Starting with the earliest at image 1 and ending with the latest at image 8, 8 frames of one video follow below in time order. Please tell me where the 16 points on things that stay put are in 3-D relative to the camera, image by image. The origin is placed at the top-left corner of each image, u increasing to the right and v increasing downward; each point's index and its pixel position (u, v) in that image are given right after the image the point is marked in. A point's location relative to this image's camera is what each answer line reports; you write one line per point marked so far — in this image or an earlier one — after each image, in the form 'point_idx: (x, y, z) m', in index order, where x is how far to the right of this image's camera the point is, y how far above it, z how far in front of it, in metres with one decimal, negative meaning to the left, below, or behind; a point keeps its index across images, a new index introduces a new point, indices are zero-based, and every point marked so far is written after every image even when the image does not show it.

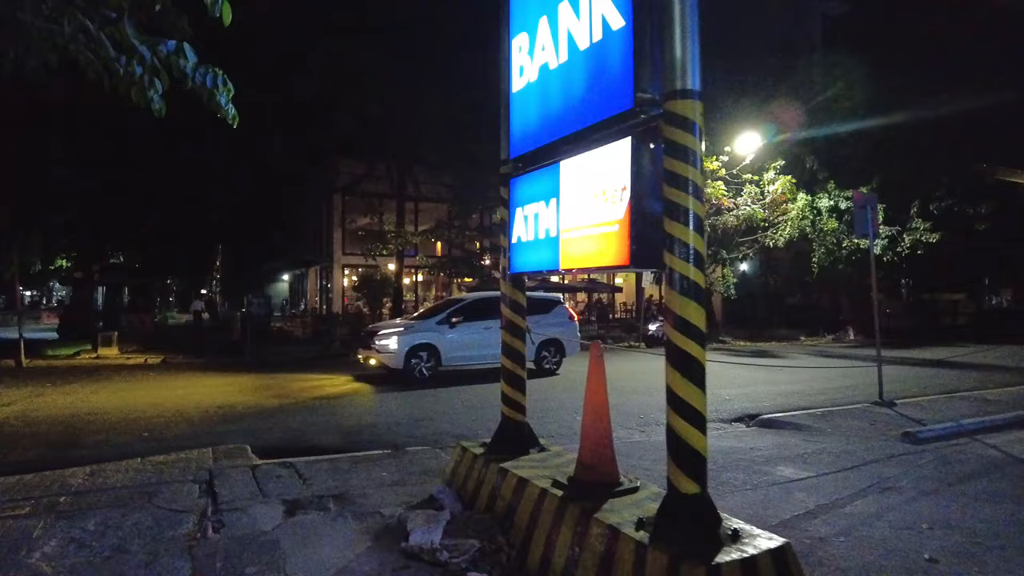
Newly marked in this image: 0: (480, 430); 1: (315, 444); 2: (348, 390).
0: (-0.5, -2.0, +9.2) m
1: (-2.5, -2.0, +8.4) m
2: (-3.1, -2.0, +12.6) m
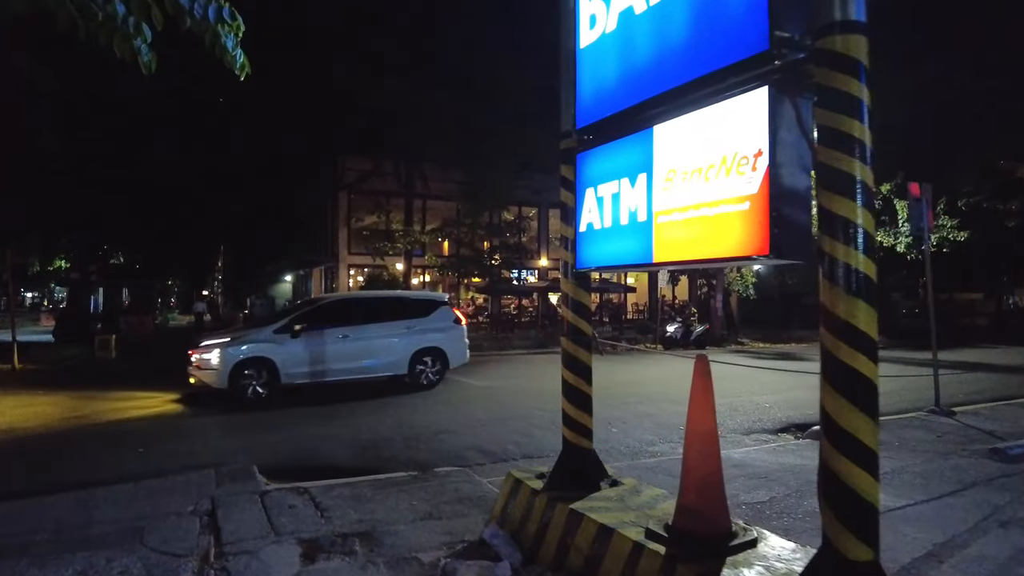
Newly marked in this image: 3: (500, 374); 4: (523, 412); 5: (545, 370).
0: (0.0, -2.0, +8.3) m
1: (-2.1, -2.0, +7.5) m
2: (-2.7, -2.0, +11.7) m
3: (-0.2, -2.1, +16.0) m
4: (+0.3, -2.0, +10.7) m
5: (+0.9, -2.1, +17.2) m
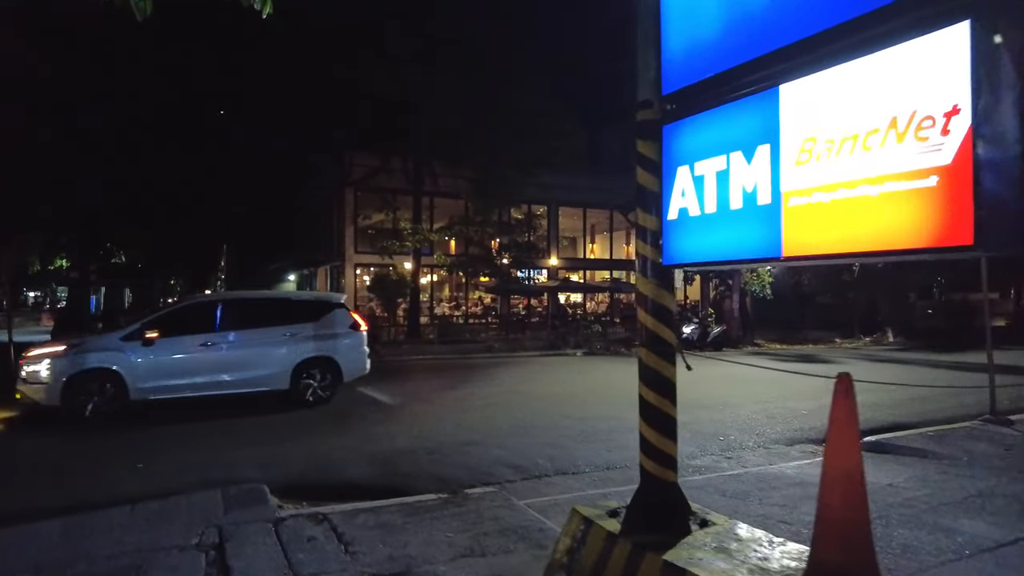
0: (+0.3, -2.0, +7.6) m
1: (-1.7, -2.0, +6.9) m
2: (-2.3, -2.0, +11.0) m
3: (+0.2, -2.1, +15.4) m
4: (+0.6, -2.0, +10.0) m
5: (+1.3, -2.1, +16.5) m
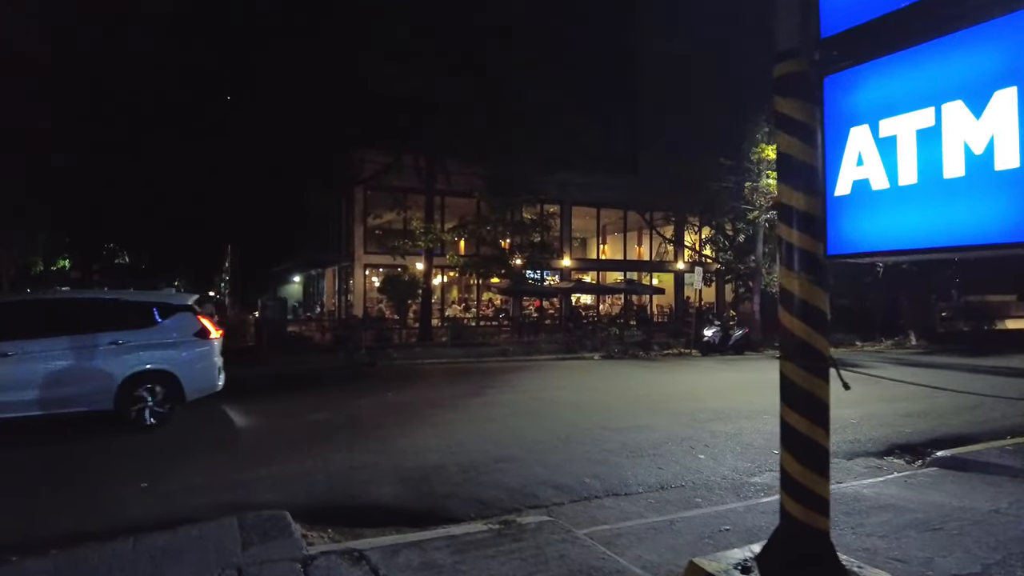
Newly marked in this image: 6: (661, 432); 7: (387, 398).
0: (+0.8, -2.0, +6.9) m
1: (-1.3, -2.0, +6.1) m
2: (-1.8, -2.0, +10.3) m
3: (+0.7, -2.1, +14.6) m
4: (+1.1, -2.0, +9.2) m
5: (+1.8, -2.2, +15.8) m
6: (+2.1, -2.0, +9.2) m
7: (-2.3, -2.0, +12.0) m
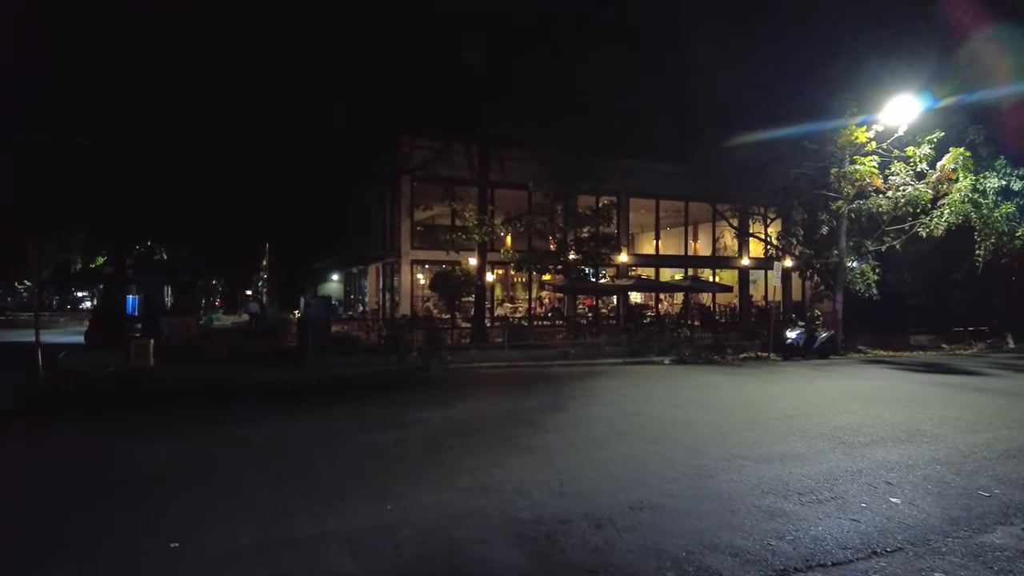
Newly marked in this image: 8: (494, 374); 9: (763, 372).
0: (+1.9, -1.9, +5.0) m
1: (-0.1, -1.9, +4.3) m
2: (-0.5, -1.9, +8.5) m
3: (+2.2, -2.0, +12.7) m
4: (+2.4, -1.9, +7.3) m
5: (+3.4, -2.1, +13.8) m
6: (+3.4, -1.9, +7.3) m
7: (-0.8, -1.9, +10.2) m
8: (-0.4, -2.1, +16.1) m
9: (+6.7, -2.2, +17.4) m
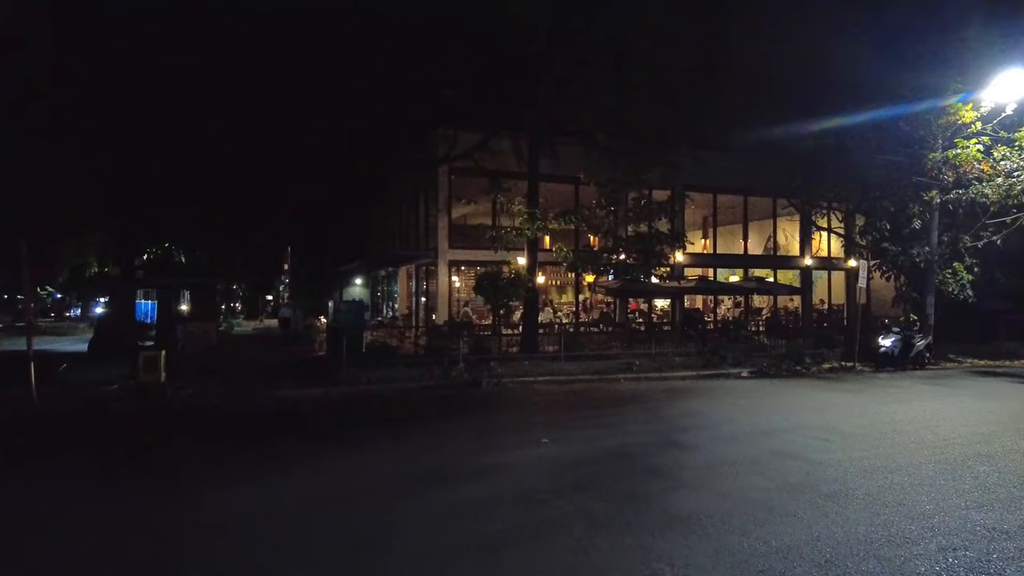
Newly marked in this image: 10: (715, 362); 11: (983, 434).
0: (+3.1, -1.9, +2.6) m
1: (+1.0, -1.8, +2.0) m
2: (+0.7, -1.9, +6.2) m
3: (+3.5, -2.0, +10.3) m
4: (+3.6, -1.9, +4.9) m
5: (+4.7, -2.1, +11.4) m
6: (+4.6, -1.9, +4.8) m
7: (+0.4, -1.9, +7.9) m
8: (+1.0, -2.2, +13.8) m
9: (+8.1, -2.2, +14.9) m
10: (+5.7, -2.0, +18.9) m
11: (+6.5, -2.0, +9.2) m
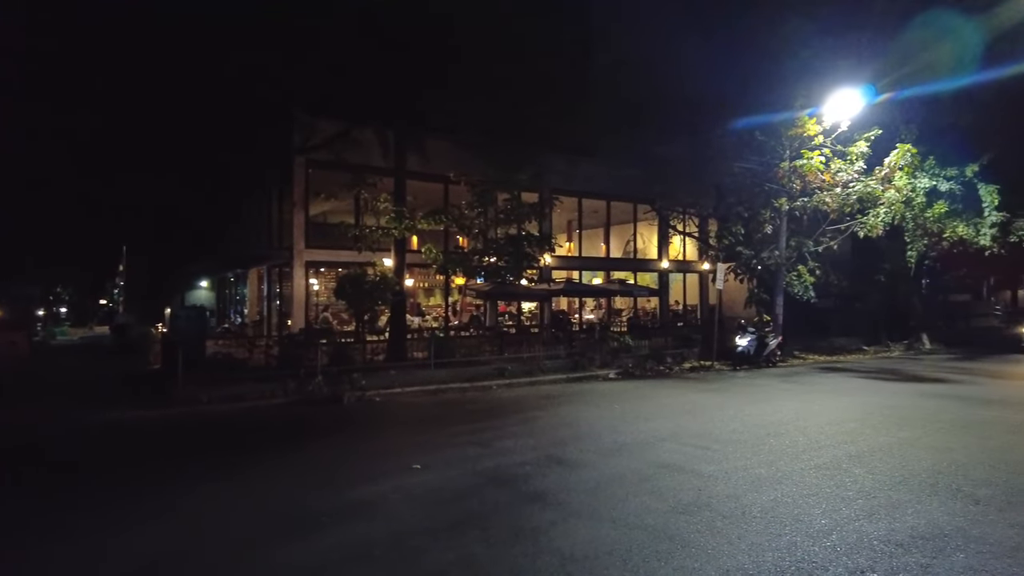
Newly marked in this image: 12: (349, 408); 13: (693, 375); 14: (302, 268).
0: (+2.7, -1.9, +2.3) m
1: (+0.8, -1.9, +1.3) m
2: (-0.3, -1.9, +5.3) m
3: (+1.6, -2.1, +9.9) m
4: (+2.7, -1.9, +4.7) m
5: (+2.5, -2.1, +11.2) m
6: (+3.7, -1.9, +4.7) m
7: (-1.0, -2.0, +6.9) m
8: (-1.6, -2.2, +12.8) m
9: (+5.2, -2.3, +15.3) m
10: (+2.1, -2.1, +18.8) m
11: (+4.7, -2.1, +9.5) m
12: (-3.1, -2.2, +12.5) m
13: (+5.0, -2.4, +18.4) m
14: (-6.3, +0.6, +19.8) m
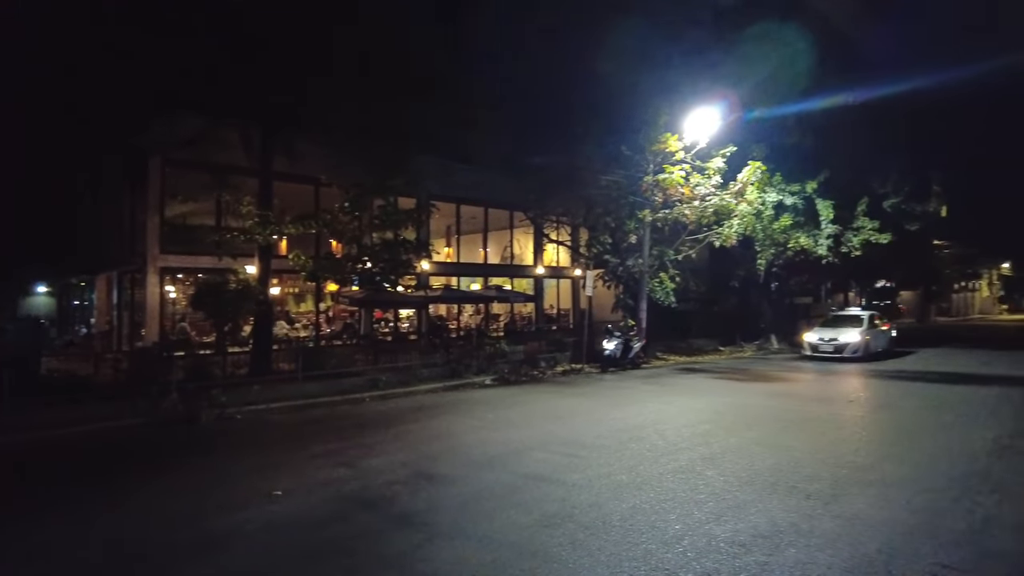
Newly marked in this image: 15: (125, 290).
0: (+2.1, -2.0, +2.7) m
1: (+0.4, -2.0, +1.3) m
2: (-1.4, -2.1, +5.1) m
3: (-0.3, -2.3, +10.0) m
4: (+1.7, -2.1, +5.0) m
5: (+0.4, -2.3, +11.4) m
6: (+2.7, -2.1, +5.3) m
7: (-2.3, -2.1, +6.6) m
8: (-4.0, -2.4, +12.3) m
9: (+2.2, -2.5, +15.9) m
10: (-1.4, -2.3, +18.8) m
11: (+2.9, -2.2, +10.1) m
12: (-5.3, -2.4, +11.7) m
13: (+1.5, -2.6, +18.9) m
14: (-9.8, +0.4, +18.4) m
15: (-11.7, -0.1, +20.0) m
